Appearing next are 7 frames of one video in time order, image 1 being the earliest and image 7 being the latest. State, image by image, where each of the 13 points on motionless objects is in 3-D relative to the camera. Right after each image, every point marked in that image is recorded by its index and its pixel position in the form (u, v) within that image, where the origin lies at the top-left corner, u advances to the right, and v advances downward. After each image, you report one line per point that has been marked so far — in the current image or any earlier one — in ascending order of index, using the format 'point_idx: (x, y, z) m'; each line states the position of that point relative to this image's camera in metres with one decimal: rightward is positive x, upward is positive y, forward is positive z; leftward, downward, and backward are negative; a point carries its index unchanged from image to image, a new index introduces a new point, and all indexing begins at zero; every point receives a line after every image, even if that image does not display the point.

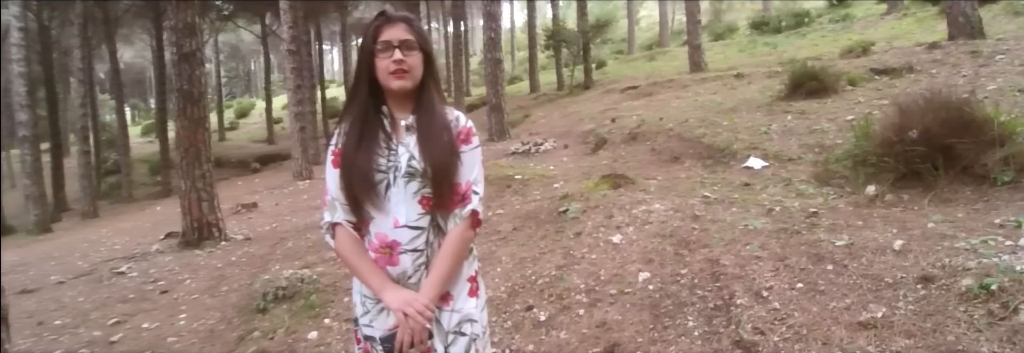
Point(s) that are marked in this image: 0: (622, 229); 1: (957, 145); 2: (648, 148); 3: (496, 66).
0: (+0.8, -0.4, +5.1) m
1: (+3.2, +0.2, +4.9) m
2: (+1.7, +0.4, +8.8) m
3: (-0.3, +2.1, +13.1) m
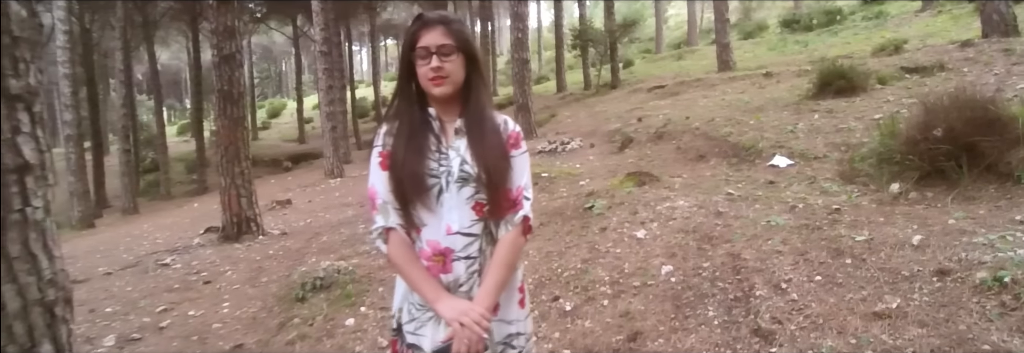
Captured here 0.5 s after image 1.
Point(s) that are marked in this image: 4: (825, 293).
0: (+1.0, -0.4, +5.2) m
1: (+3.4, +0.2, +4.9) m
2: (+2.1, +0.4, +8.9) m
3: (+0.2, +2.1, +13.3) m
4: (+1.5, -0.6, +3.4) m
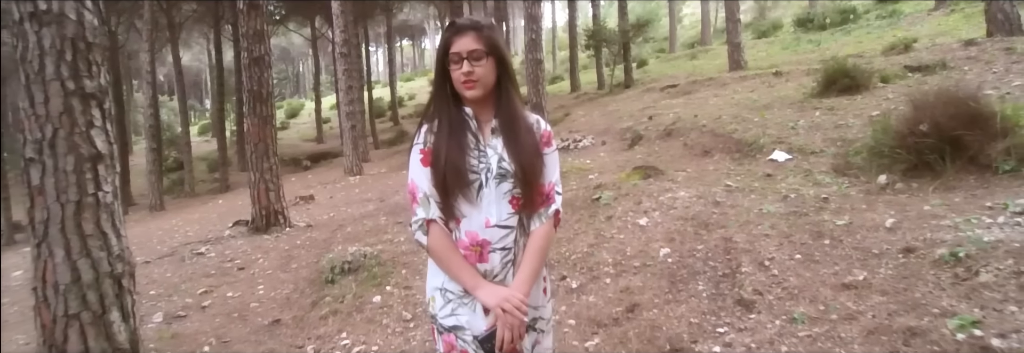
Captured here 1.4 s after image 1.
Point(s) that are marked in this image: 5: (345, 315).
0: (+1.1, -0.3, +5.6) m
1: (+3.5, +0.3, +5.3) m
2: (+2.3, +0.5, +9.3) m
3: (+0.5, +2.2, +13.7) m
4: (+1.6, -0.5, +3.8) m
5: (-1.2, -1.0, +4.9) m
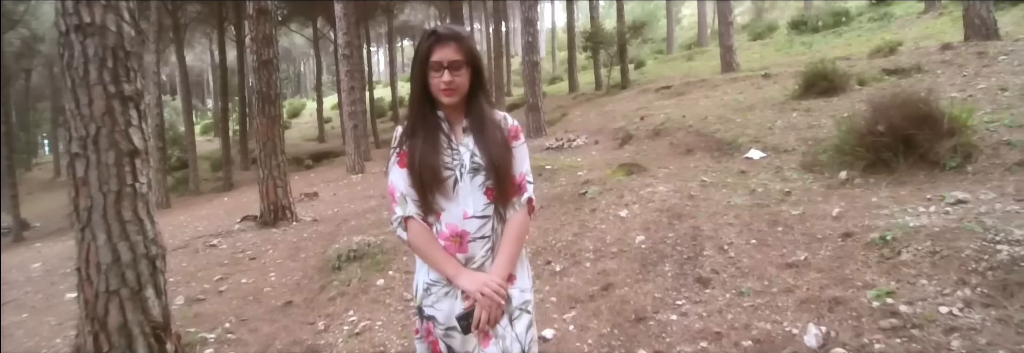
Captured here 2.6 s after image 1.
0: (+1.0, -0.3, +6.1) m
1: (+3.4, +0.3, +5.8) m
2: (+2.2, +0.5, +9.8) m
3: (+0.4, +2.3, +14.2) m
4: (+1.5, -0.5, +4.3) m
5: (-1.3, -1.0, +5.4) m
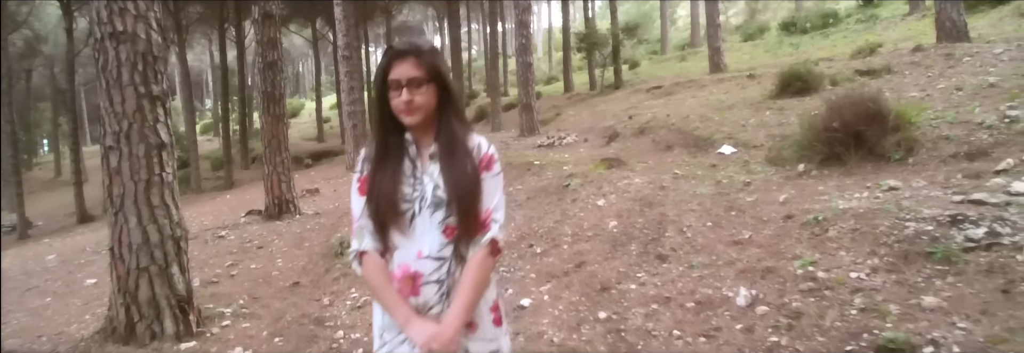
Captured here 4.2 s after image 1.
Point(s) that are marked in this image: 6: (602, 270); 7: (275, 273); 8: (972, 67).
0: (+0.9, -0.2, +6.7) m
1: (+3.3, +0.4, +6.3) m
2: (+2.1, +0.6, +10.4) m
3: (+0.3, +2.3, +14.8) m
4: (+1.4, -0.4, +4.9) m
5: (-1.4, -0.9, +6.0) m
6: (+0.6, -0.6, +4.7) m
7: (-2.3, -0.9, +6.7) m
8: (+6.8, +1.6, +10.2) m
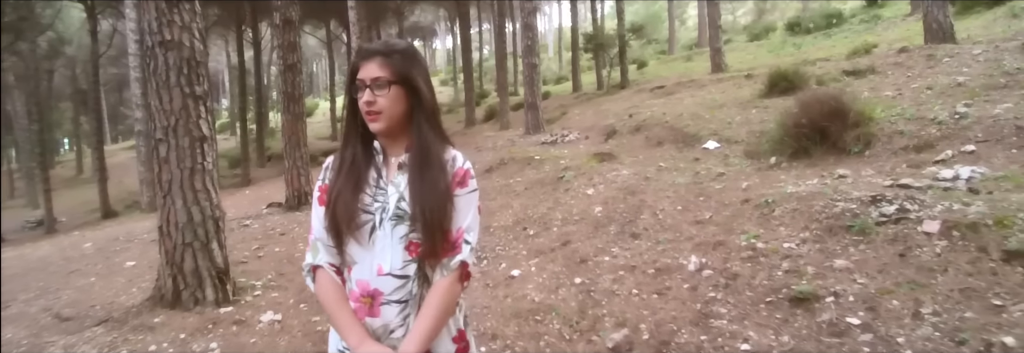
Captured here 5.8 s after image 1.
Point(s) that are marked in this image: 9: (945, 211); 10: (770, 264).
0: (+0.9, -0.1, +7.4) m
1: (+3.2, +0.5, +7.0) m
2: (+2.1, +0.7, +11.1) m
3: (+0.4, +2.4, +15.5) m
4: (+1.3, -0.3, +5.6) m
5: (-1.4, -0.8, +6.8) m
6: (+0.6, -0.6, +5.5) m
7: (-2.3, -0.9, +7.5) m
8: (+6.9, +1.7, +10.8) m
9: (+2.6, -0.2, +4.1) m
10: (+1.6, -0.5, +4.1) m
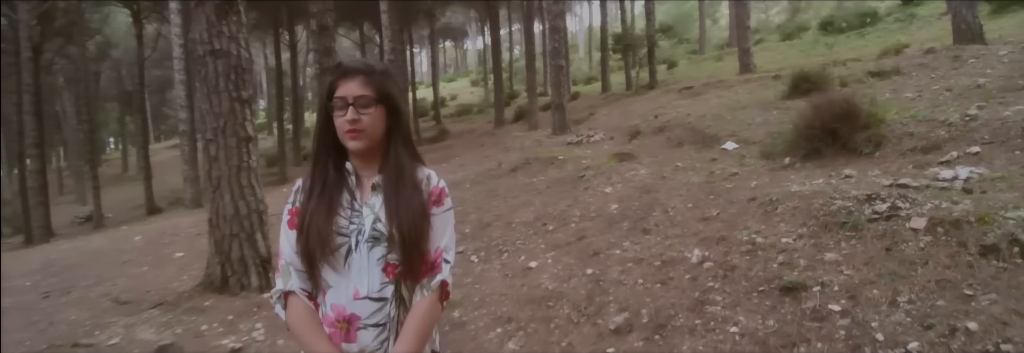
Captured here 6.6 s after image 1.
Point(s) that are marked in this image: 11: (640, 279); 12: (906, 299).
0: (+1.1, -0.1, +7.7) m
1: (+3.5, +0.5, +7.2) m
2: (+2.6, +0.7, +11.4) m
3: (+1.1, +2.4, +15.9) m
4: (+1.5, -0.3, +5.9) m
5: (-1.2, -0.8, +7.2) m
6: (+0.7, -0.5, +5.8) m
7: (-2.1, -0.8, +8.0) m
8: (+7.3, +1.7, +10.9) m
9: (+2.7, -0.2, +4.4) m
10: (+1.6, -0.5, +4.4) m
11: (+0.9, -0.7, +4.6) m
12: (+2.1, -0.6, +3.6) m
